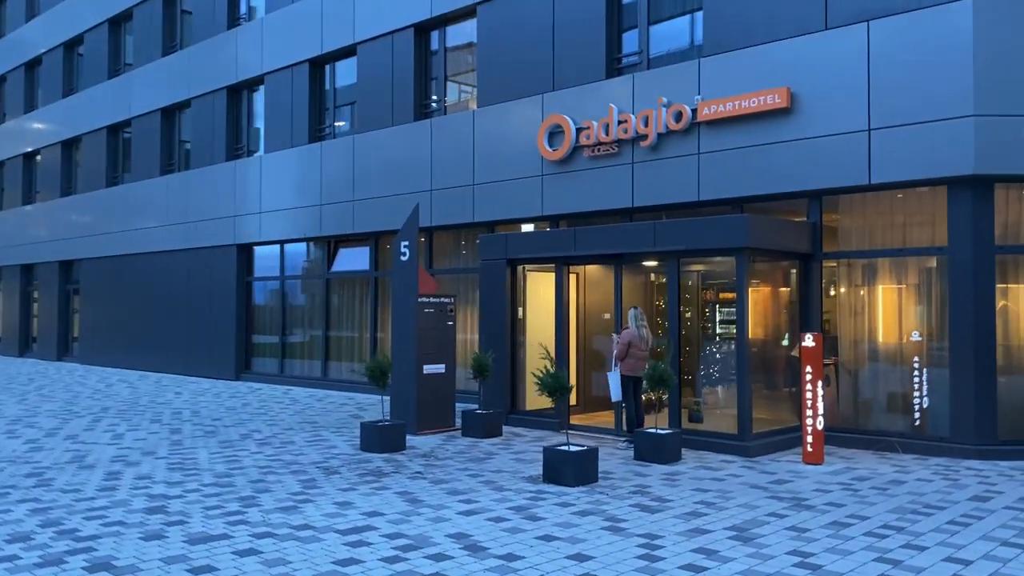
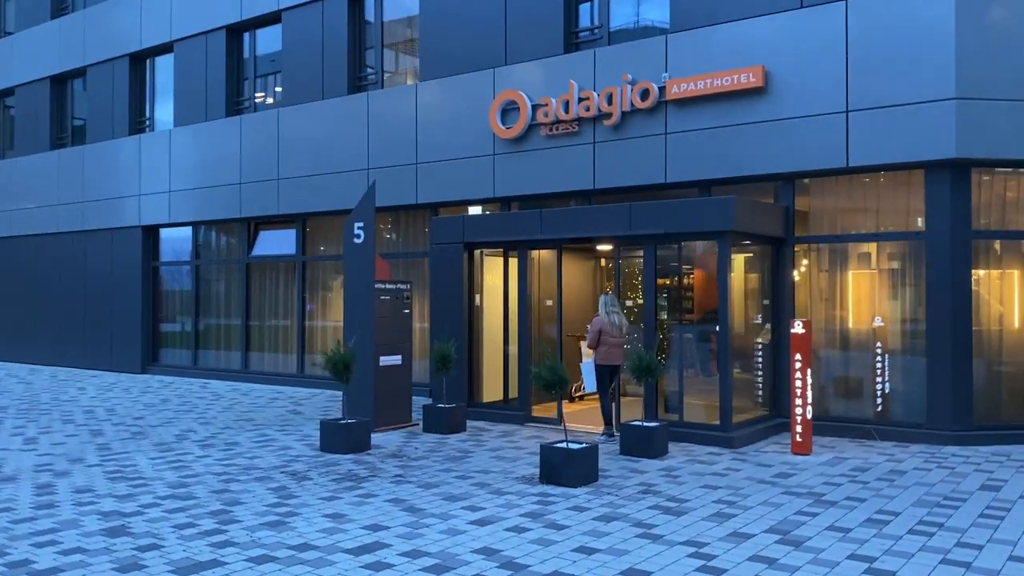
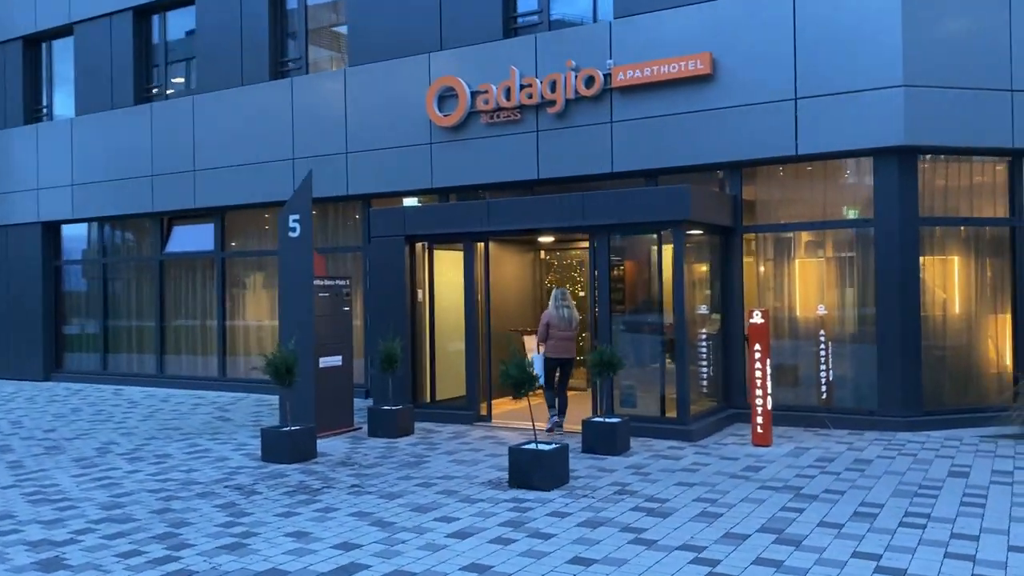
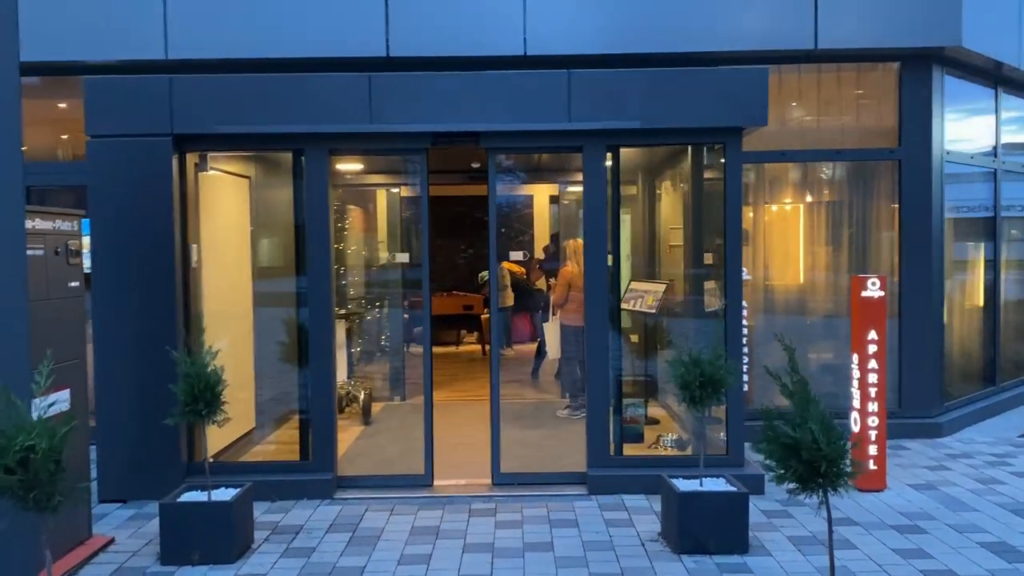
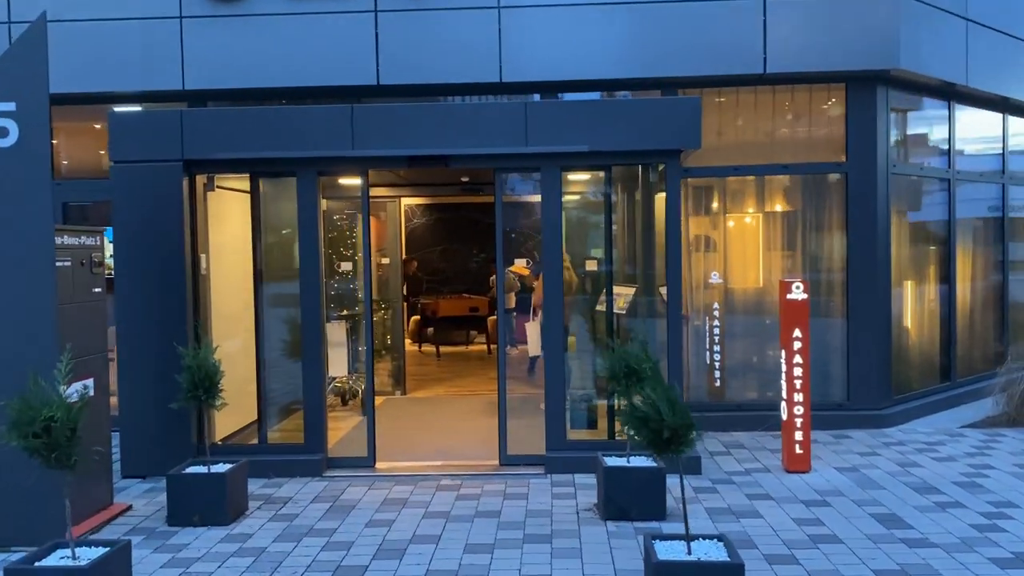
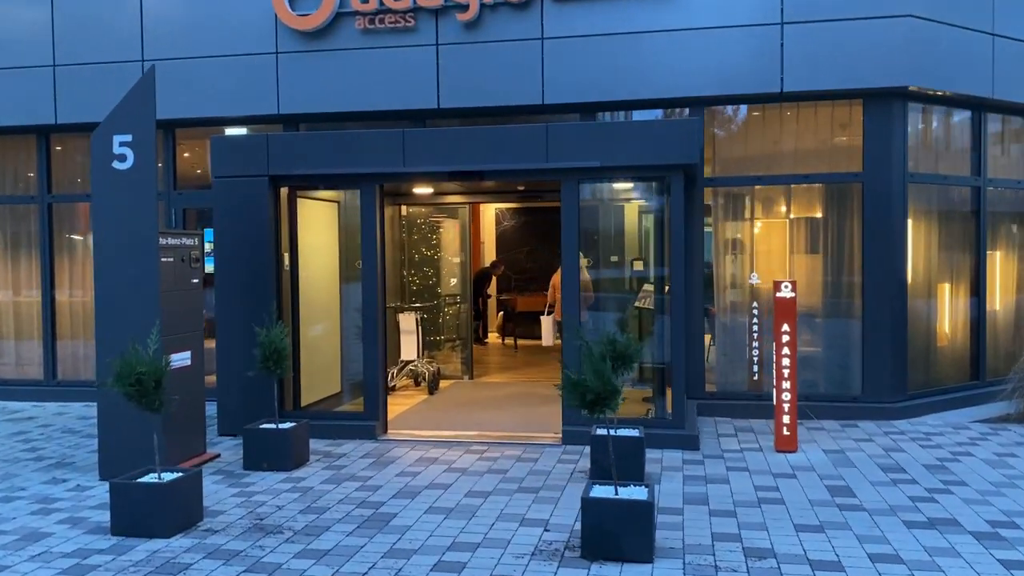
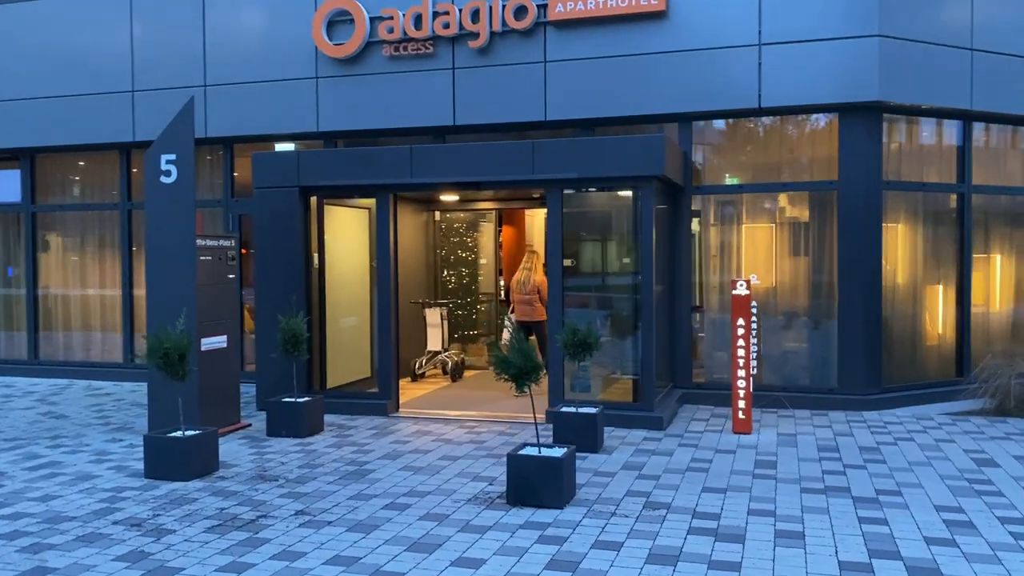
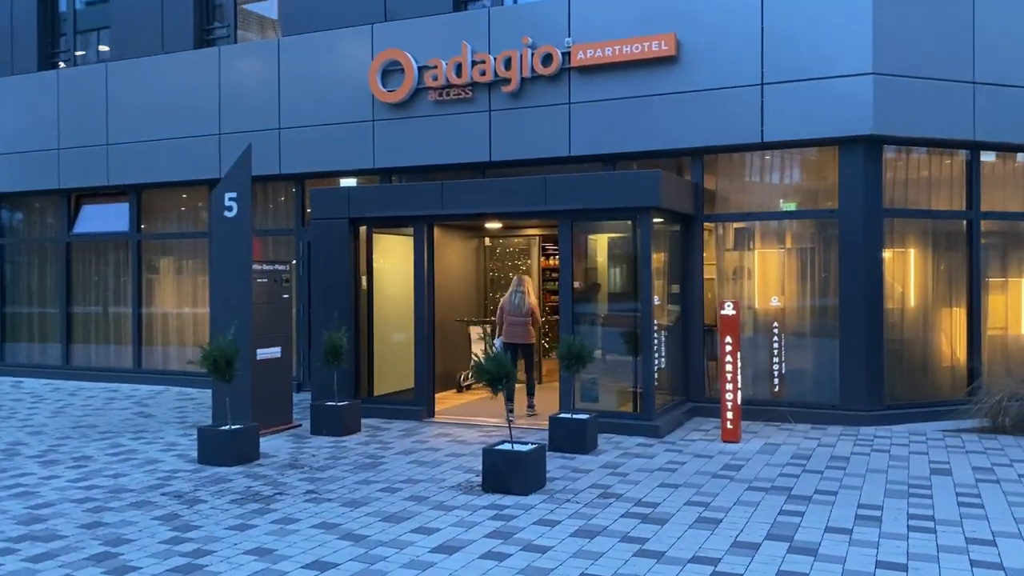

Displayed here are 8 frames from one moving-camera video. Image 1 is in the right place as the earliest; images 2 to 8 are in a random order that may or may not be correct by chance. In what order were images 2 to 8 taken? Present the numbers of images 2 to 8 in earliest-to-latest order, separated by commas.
2, 3, 8, 7, 6, 5, 4
